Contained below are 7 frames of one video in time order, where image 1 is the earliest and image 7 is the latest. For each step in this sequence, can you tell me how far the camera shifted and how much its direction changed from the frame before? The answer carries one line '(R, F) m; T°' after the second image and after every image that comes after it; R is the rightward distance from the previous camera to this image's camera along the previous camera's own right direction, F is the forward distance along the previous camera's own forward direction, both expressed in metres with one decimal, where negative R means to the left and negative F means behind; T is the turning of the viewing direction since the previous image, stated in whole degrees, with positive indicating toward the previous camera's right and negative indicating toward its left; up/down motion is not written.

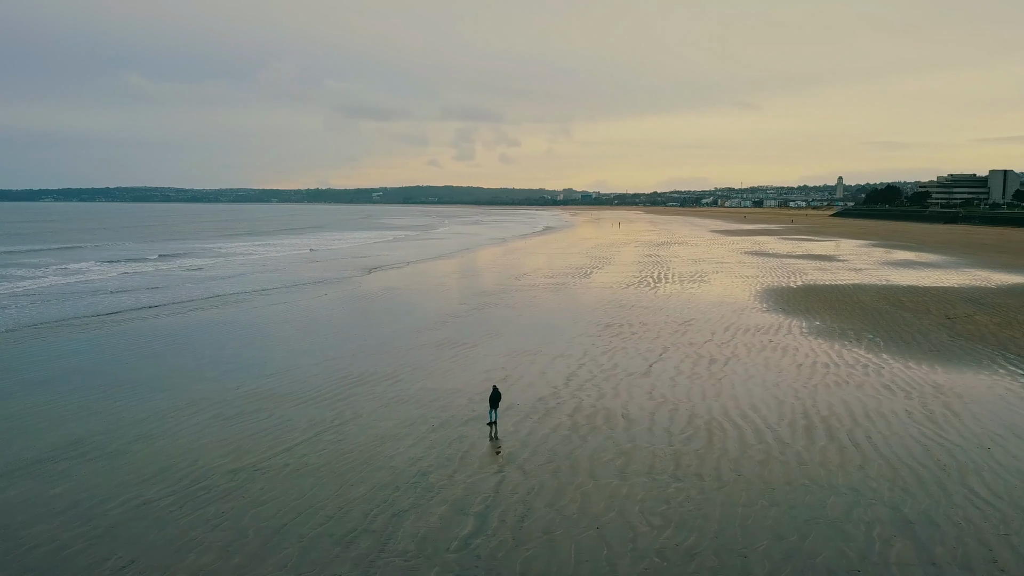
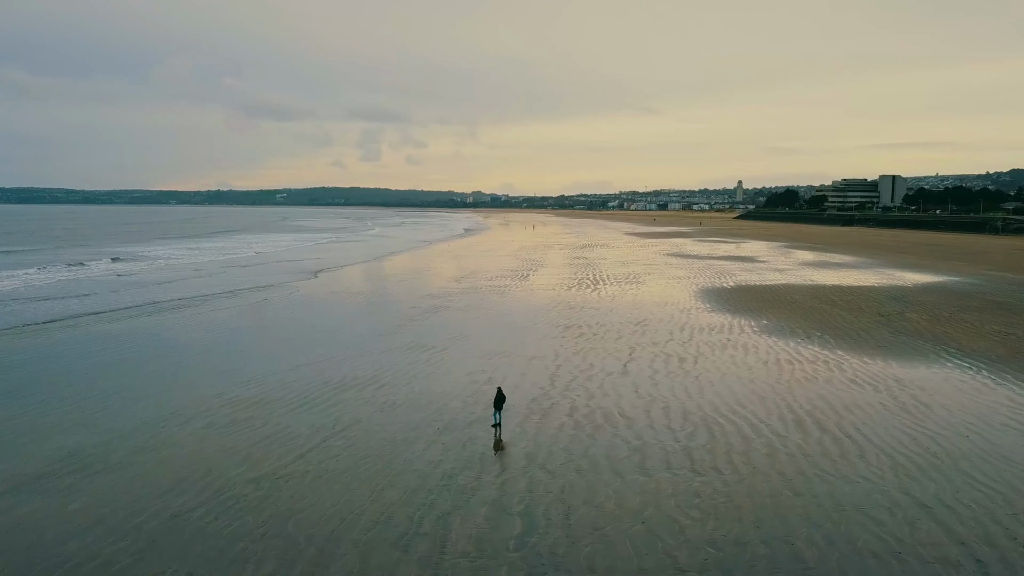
(-0.8, -0.1) m; +6°
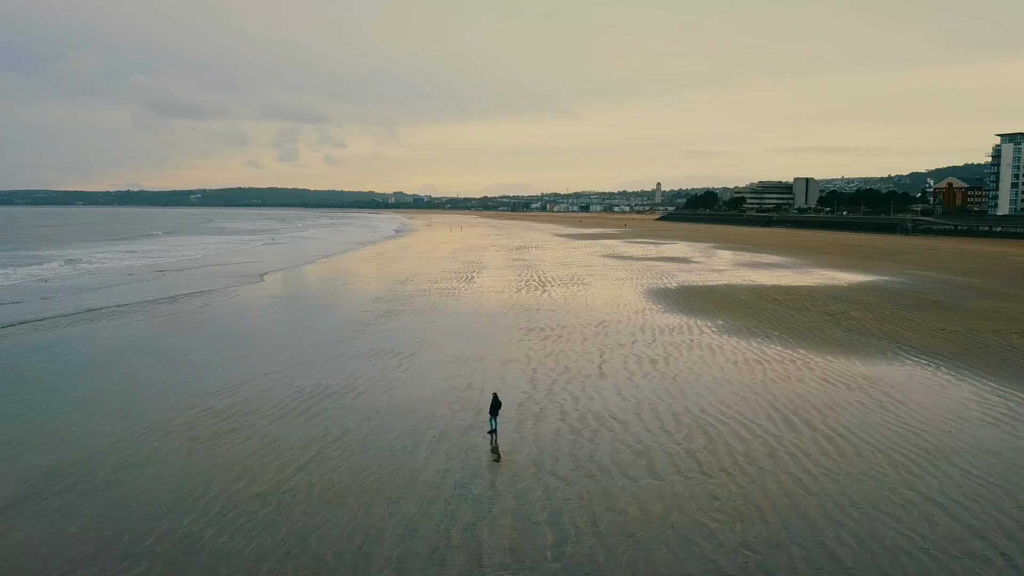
(-0.6, +0.1) m; +5°
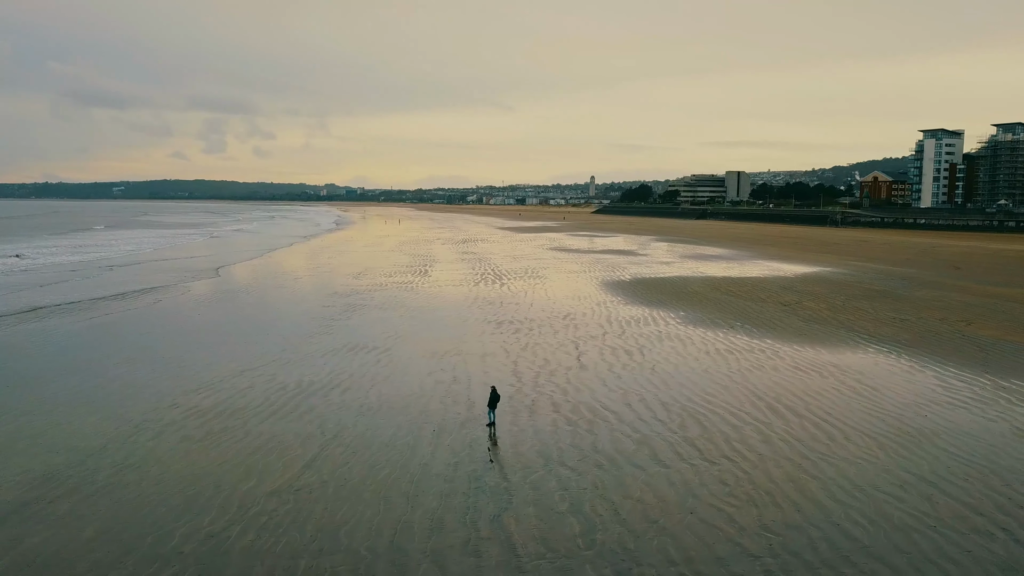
(-0.5, -0.1) m; +4°
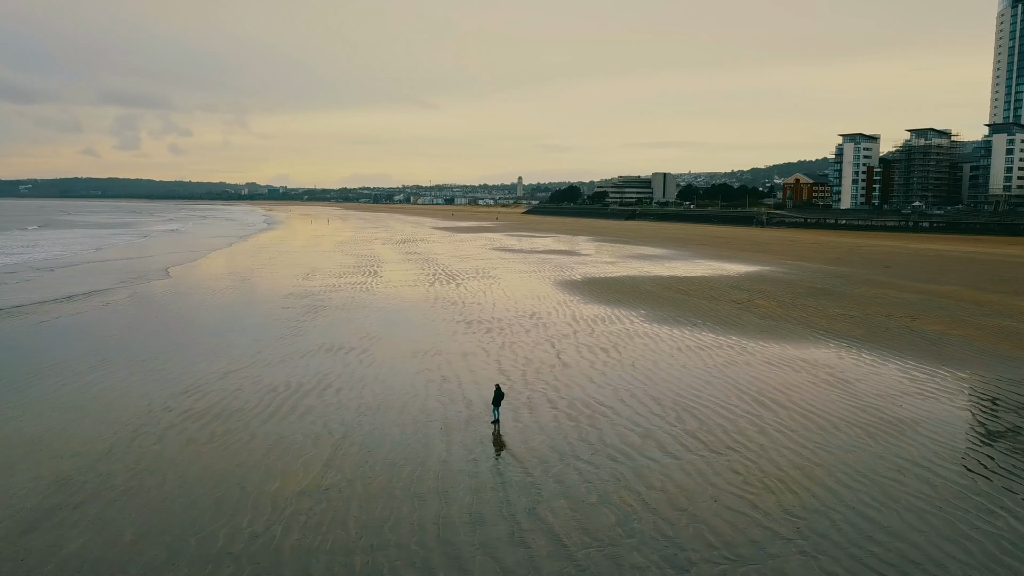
(-0.7, -0.1) m; +5°
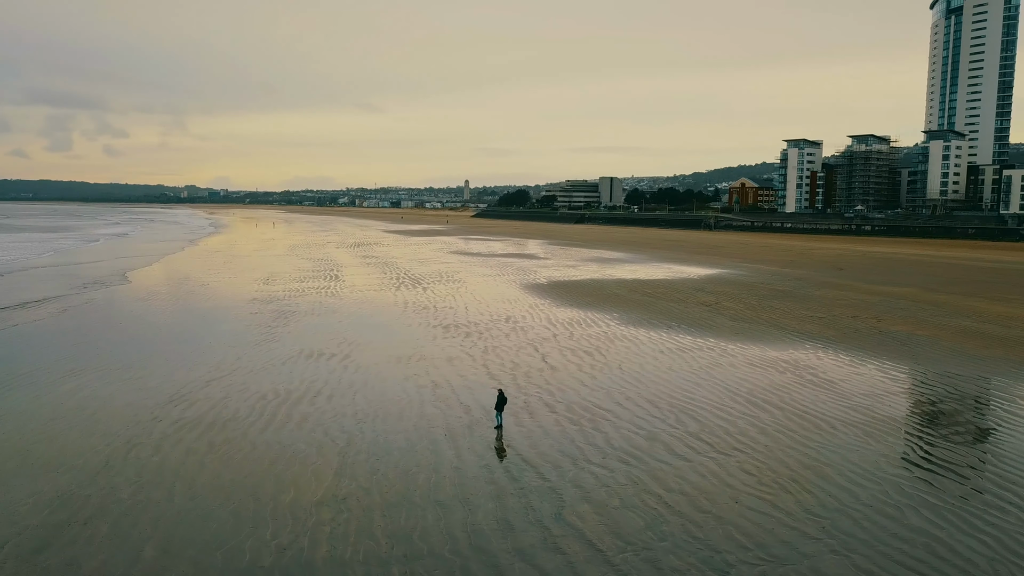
(-0.5, 0.0) m; +4°
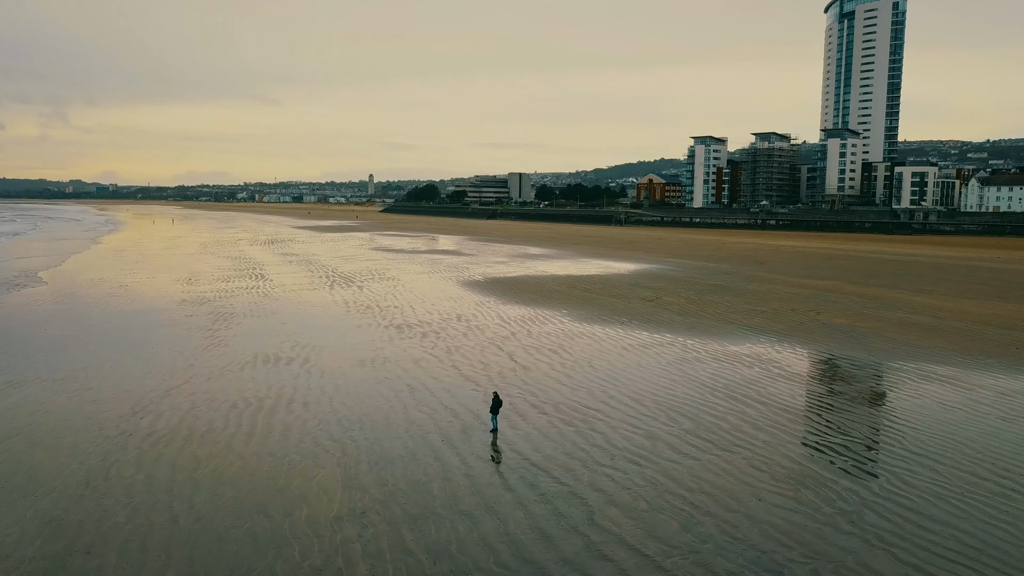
(-0.8, +0.2) m; +6°
